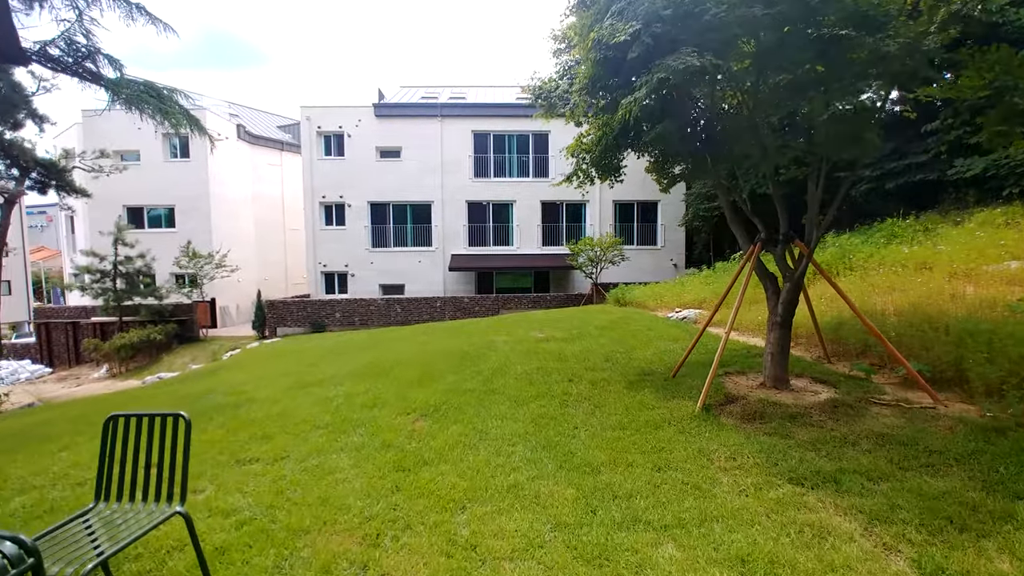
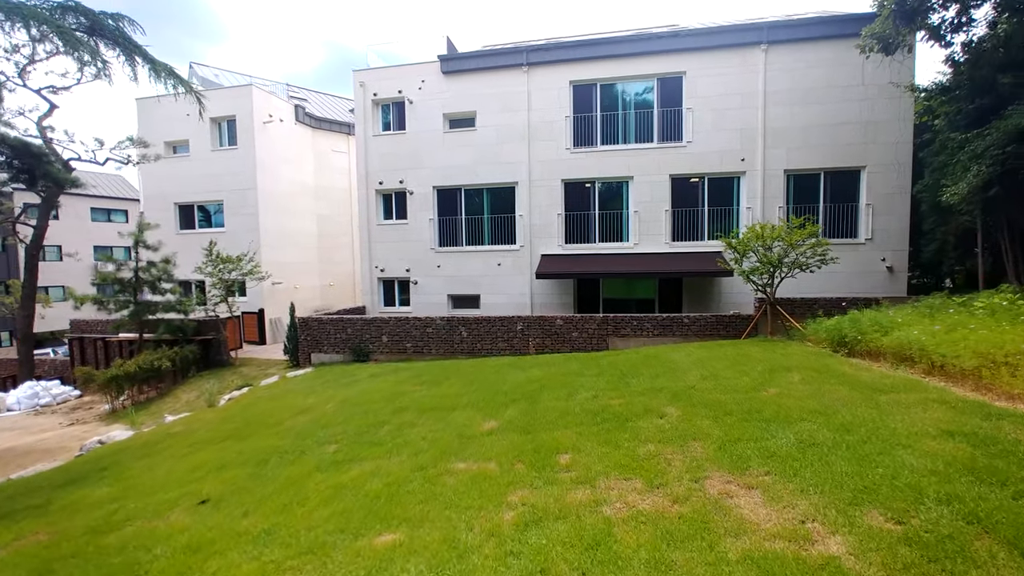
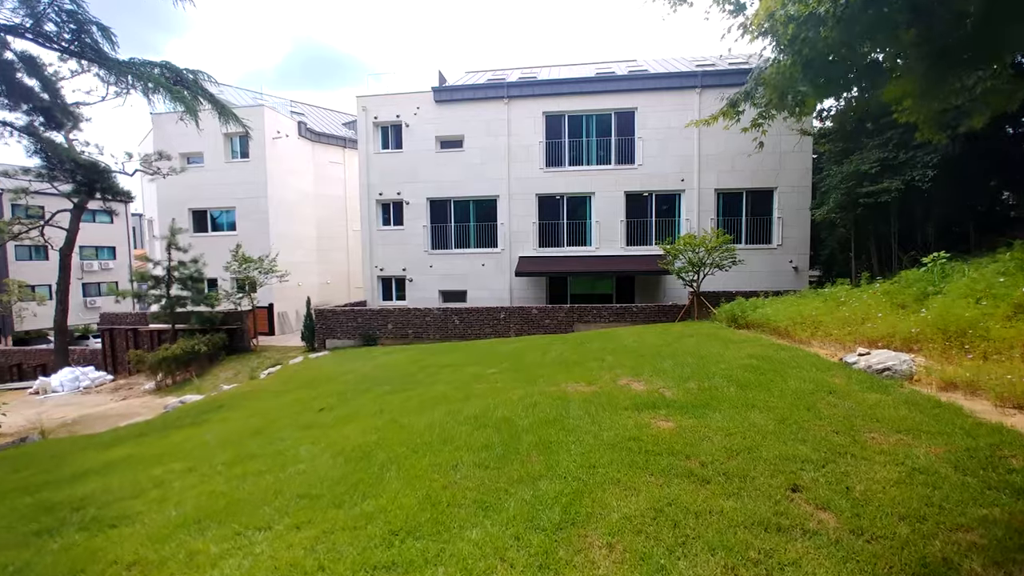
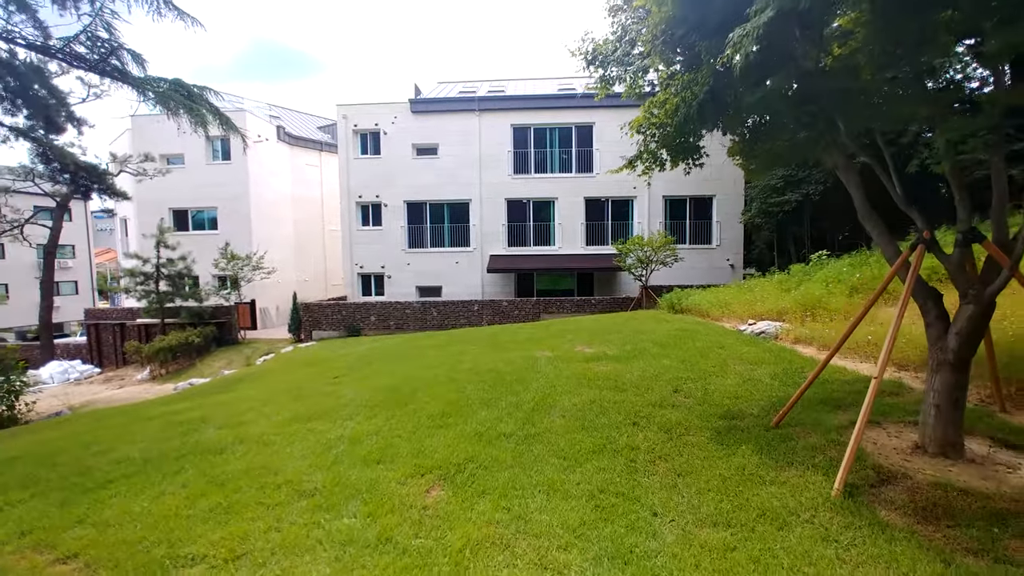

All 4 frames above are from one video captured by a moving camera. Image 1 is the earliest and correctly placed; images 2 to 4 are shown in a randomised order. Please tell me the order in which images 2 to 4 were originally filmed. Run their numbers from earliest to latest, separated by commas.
4, 3, 2
